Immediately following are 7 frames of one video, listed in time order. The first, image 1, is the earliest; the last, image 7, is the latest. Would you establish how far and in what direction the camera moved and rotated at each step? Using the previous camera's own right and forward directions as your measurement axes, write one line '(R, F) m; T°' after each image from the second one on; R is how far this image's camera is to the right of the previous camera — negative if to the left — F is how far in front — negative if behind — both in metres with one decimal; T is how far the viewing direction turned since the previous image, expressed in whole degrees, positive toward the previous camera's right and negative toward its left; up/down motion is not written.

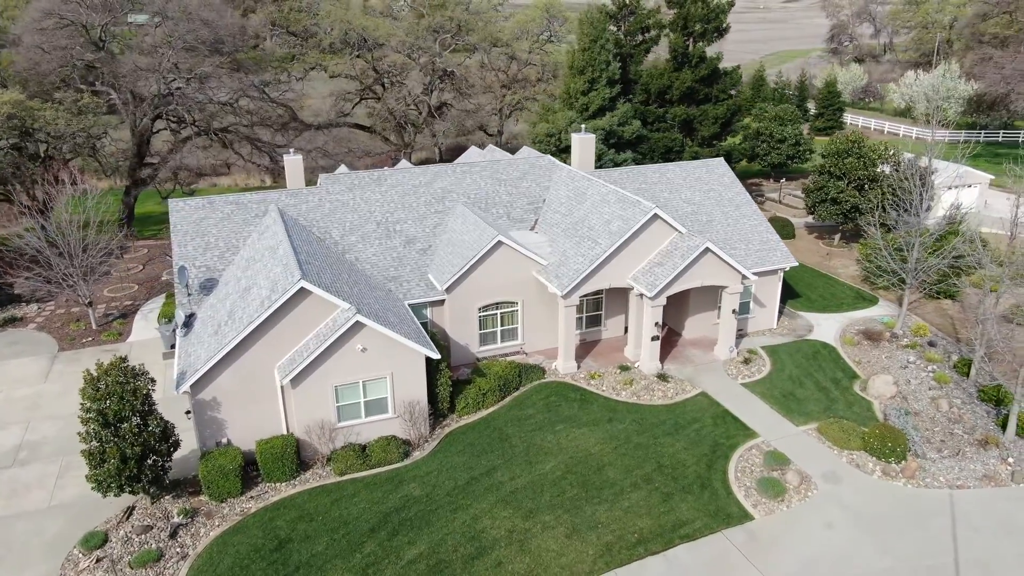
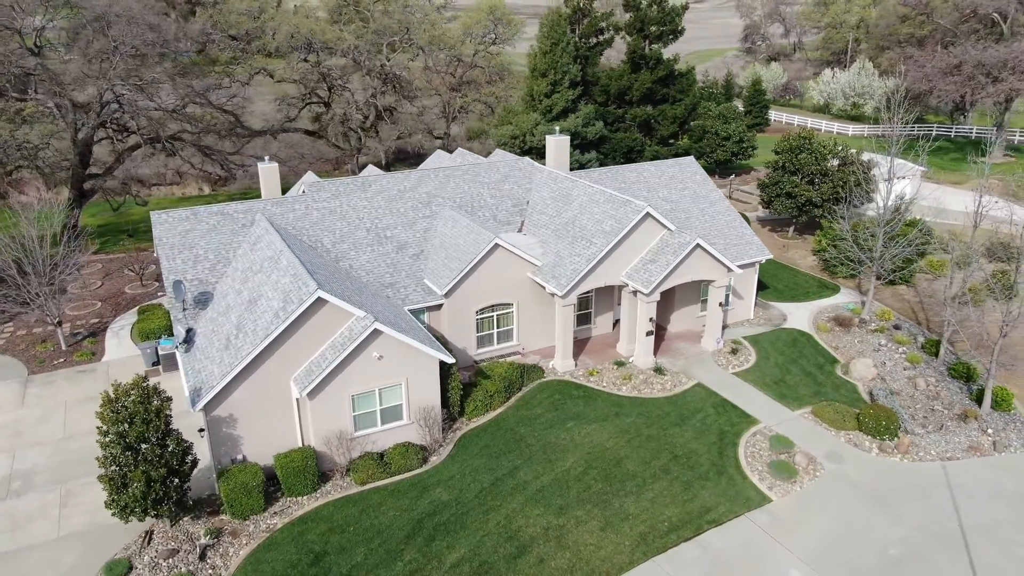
(-2.2, -0.2) m; +6°
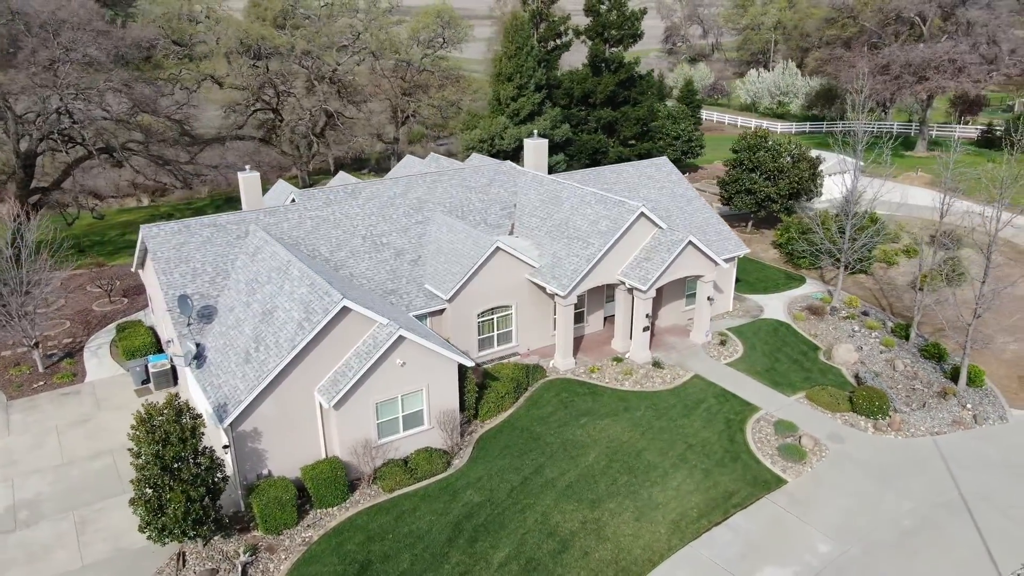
(-2.3, -0.2) m; +6°
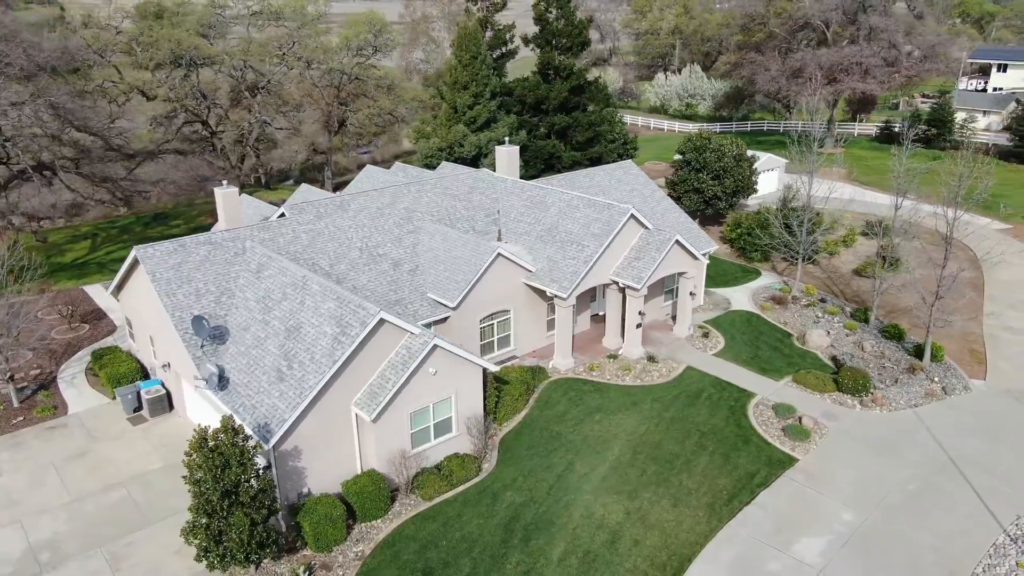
(-3.1, -0.3) m; +7°
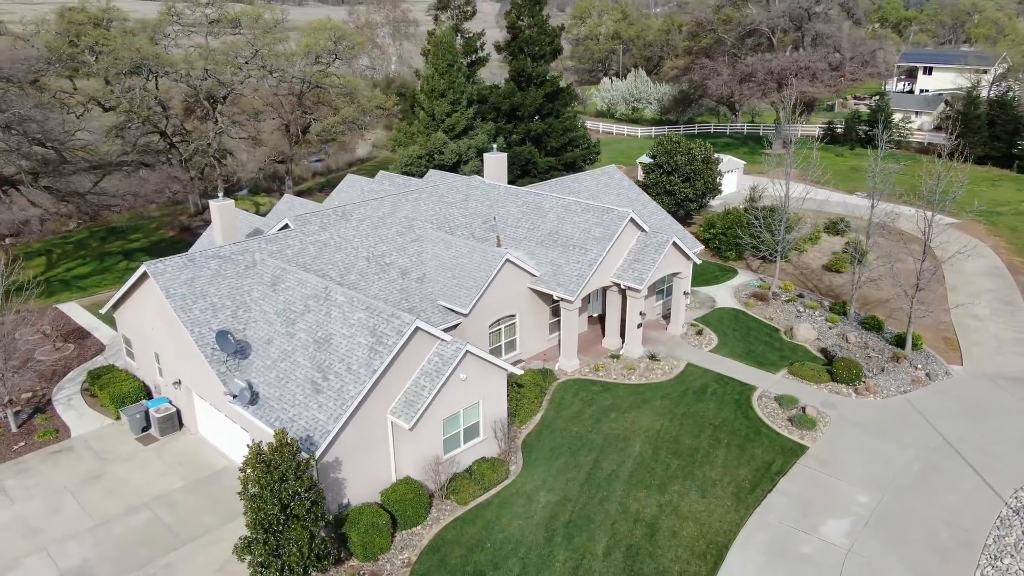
(-2.2, -0.3) m; +5°
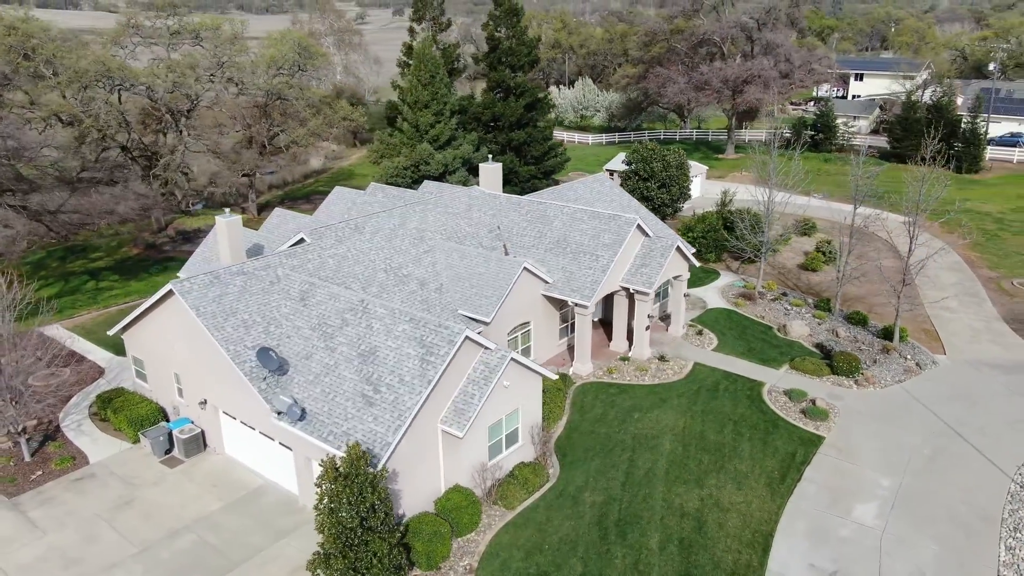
(-2.6, -0.3) m; +5°
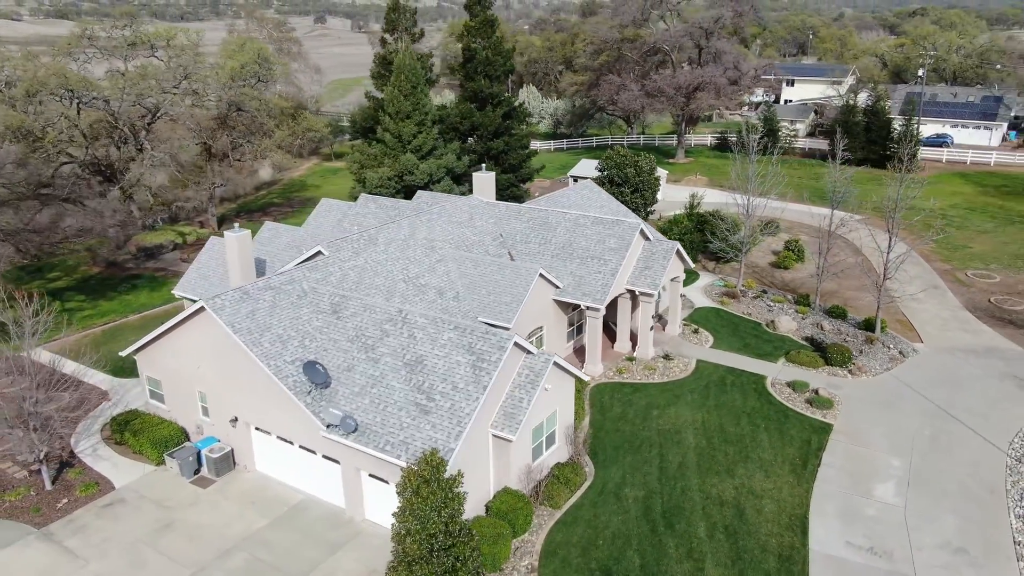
(-2.8, -0.4) m; +5°
